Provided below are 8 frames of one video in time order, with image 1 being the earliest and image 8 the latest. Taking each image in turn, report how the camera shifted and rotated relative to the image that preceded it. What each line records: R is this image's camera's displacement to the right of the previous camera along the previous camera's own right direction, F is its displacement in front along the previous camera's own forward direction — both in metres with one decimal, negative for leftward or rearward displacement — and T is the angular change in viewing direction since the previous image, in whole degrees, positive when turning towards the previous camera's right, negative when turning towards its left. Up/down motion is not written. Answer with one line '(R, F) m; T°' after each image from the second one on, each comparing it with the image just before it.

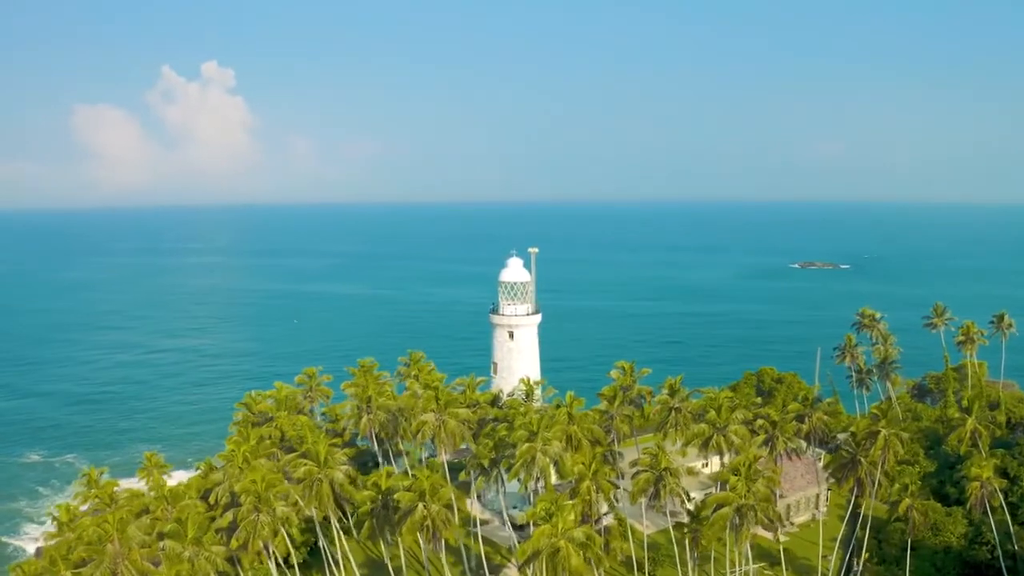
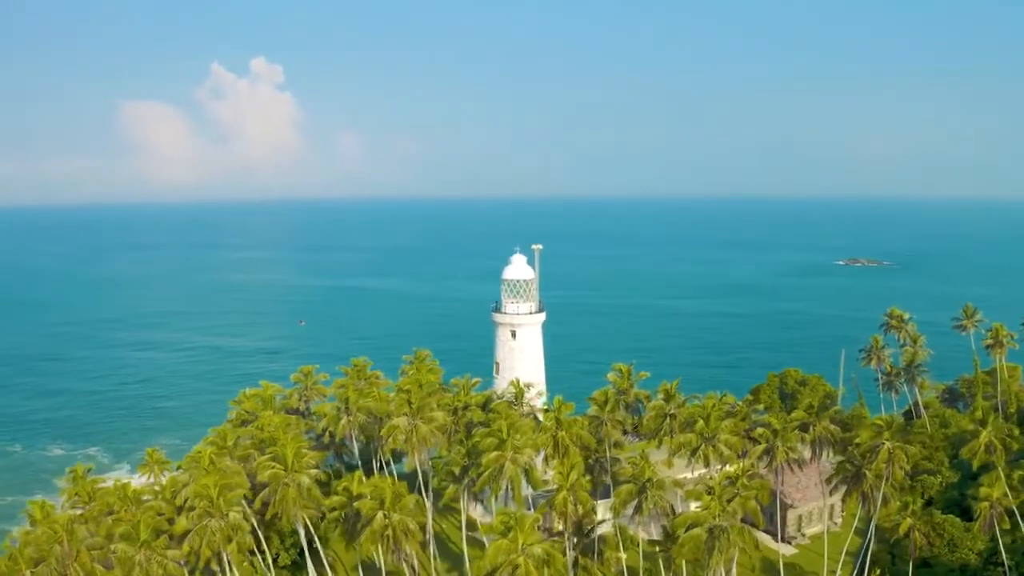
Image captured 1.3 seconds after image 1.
(+2.4, +1.8) m; -3°
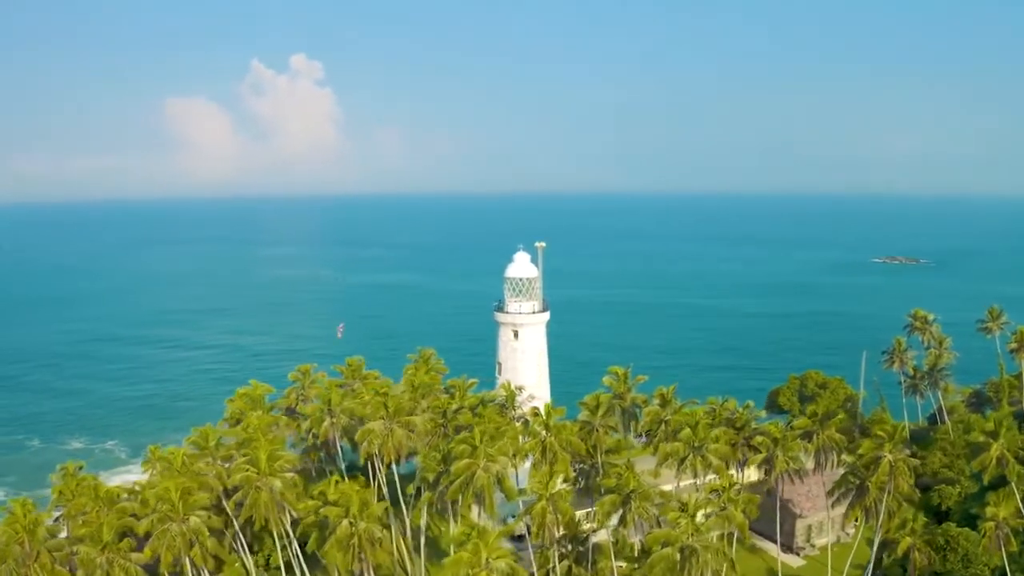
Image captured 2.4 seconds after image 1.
(+2.0, +1.4) m; -2°
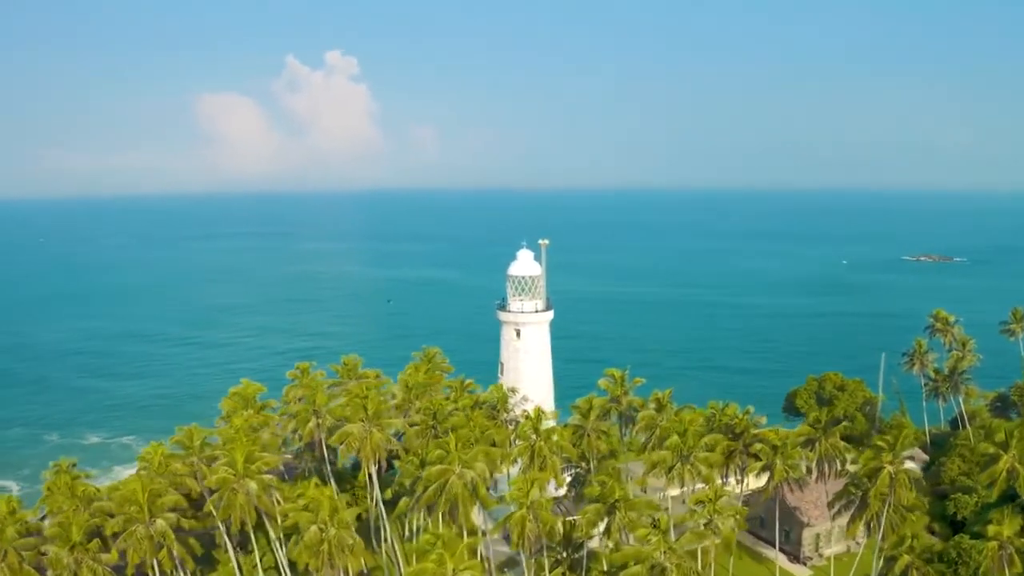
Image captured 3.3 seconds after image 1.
(+1.6, +1.1) m; -2°
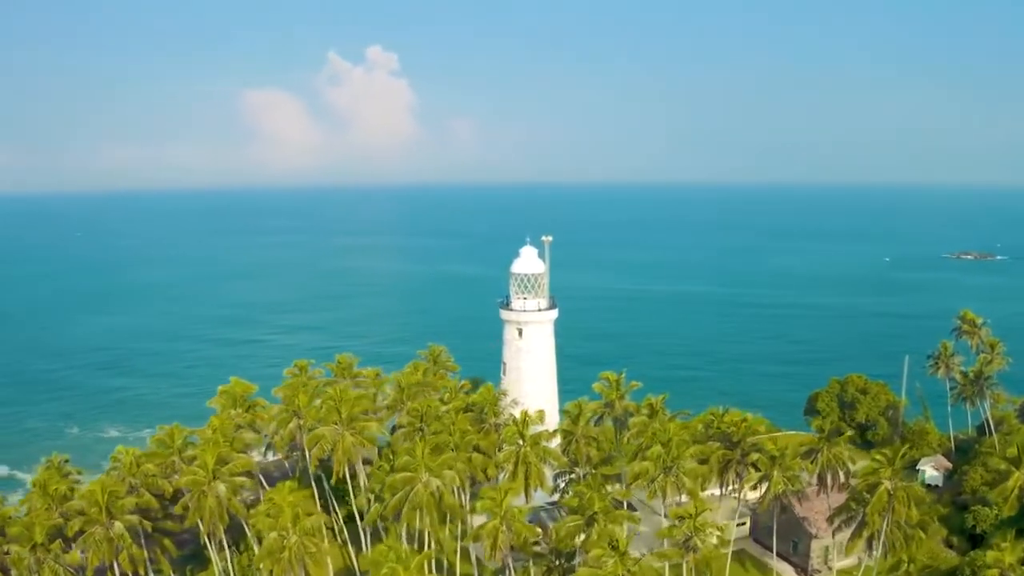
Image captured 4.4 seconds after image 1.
(+1.9, +1.4) m; -2°
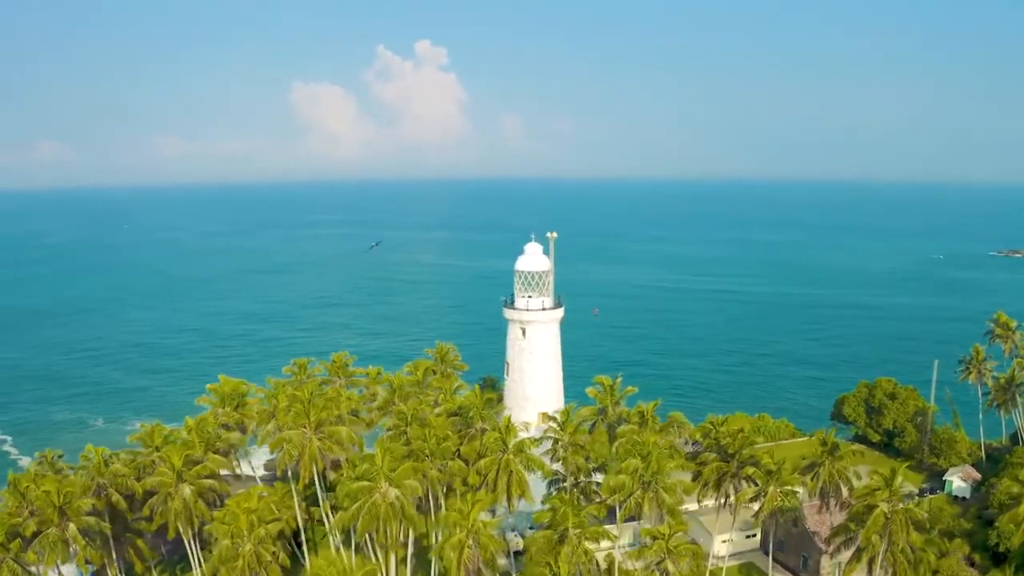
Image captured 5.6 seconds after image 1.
(+2.1, +1.5) m; -3°
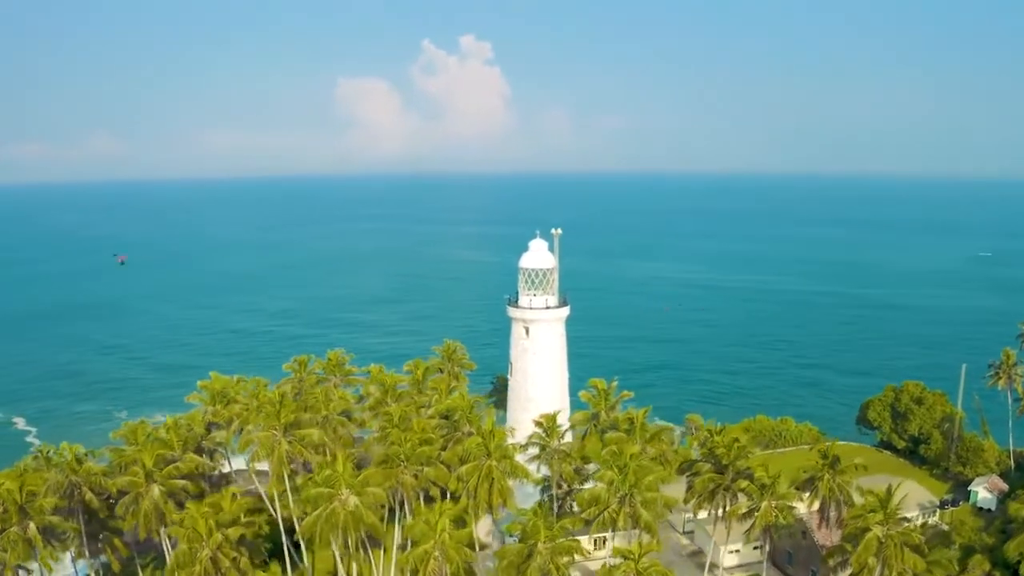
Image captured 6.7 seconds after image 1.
(+1.9, +1.3) m; -2°
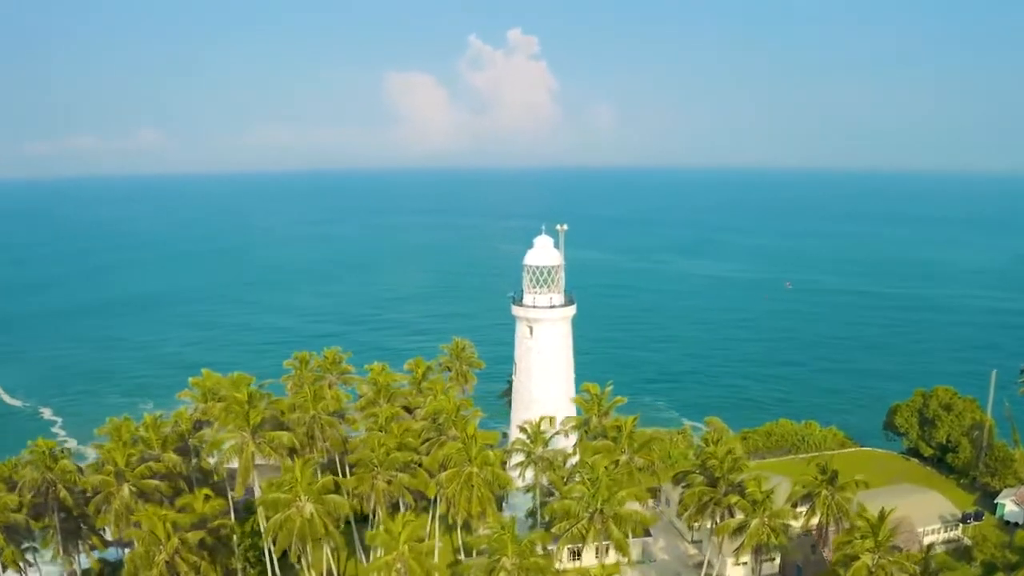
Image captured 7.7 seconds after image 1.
(+1.9, +1.3) m; -3°
